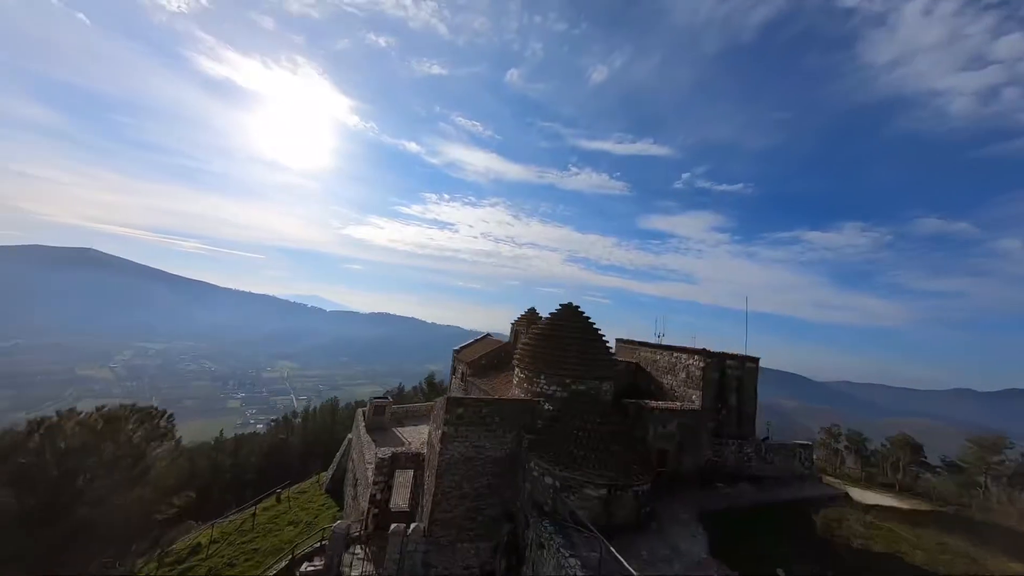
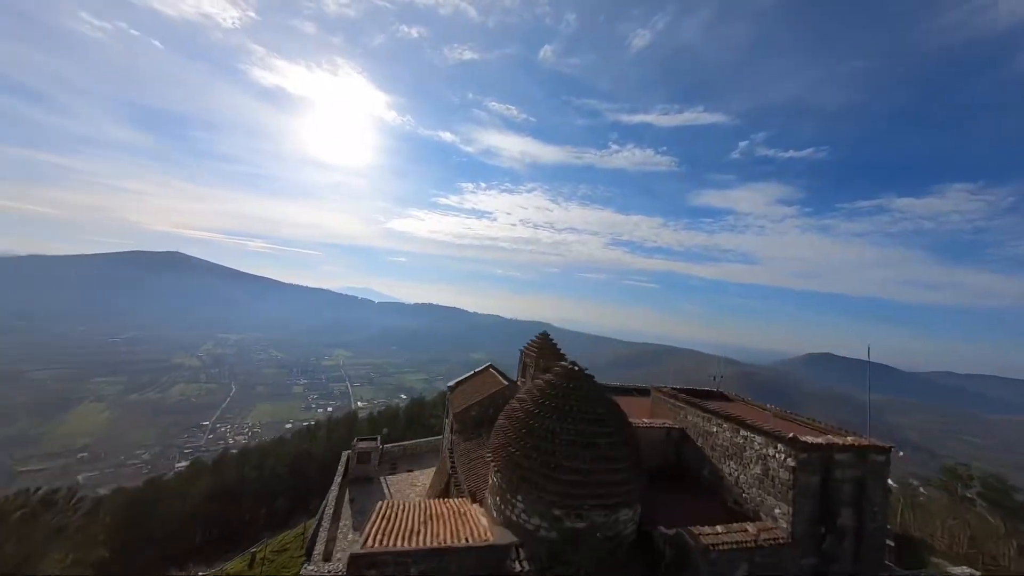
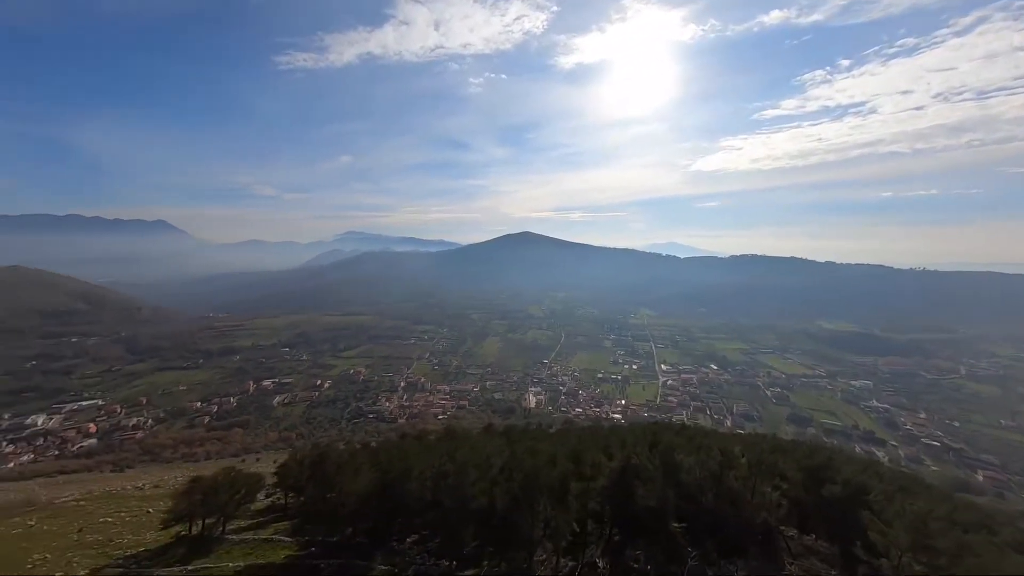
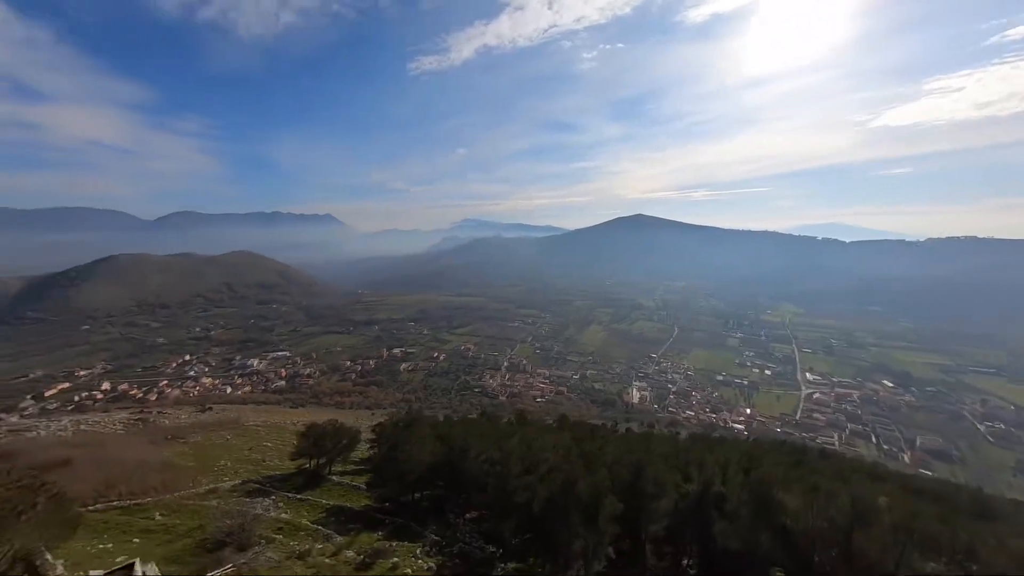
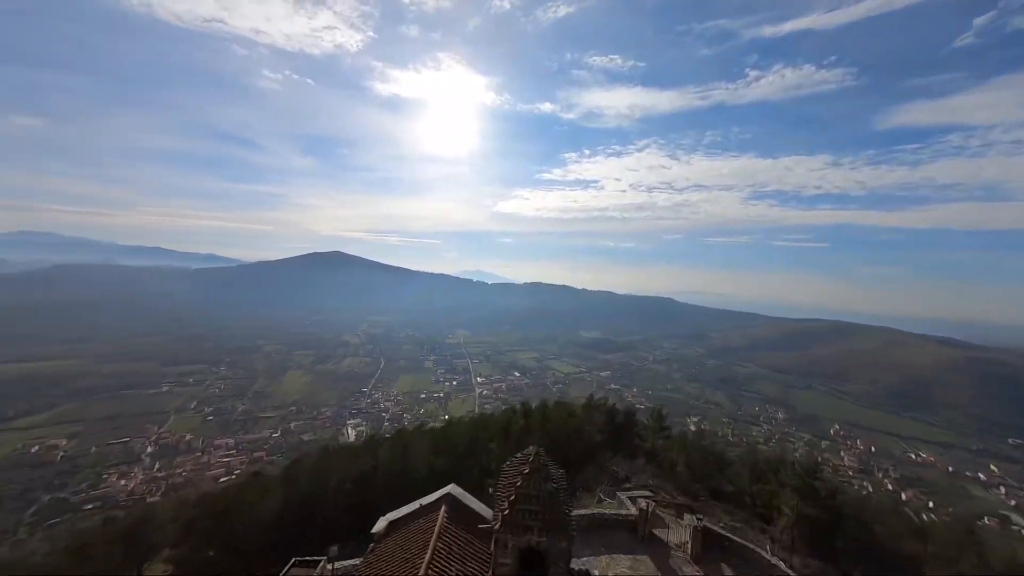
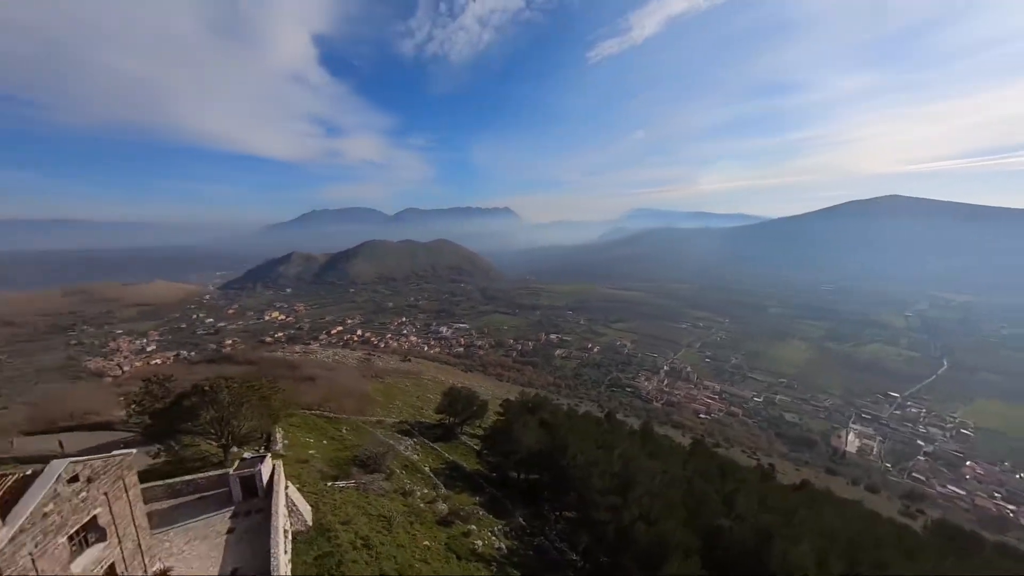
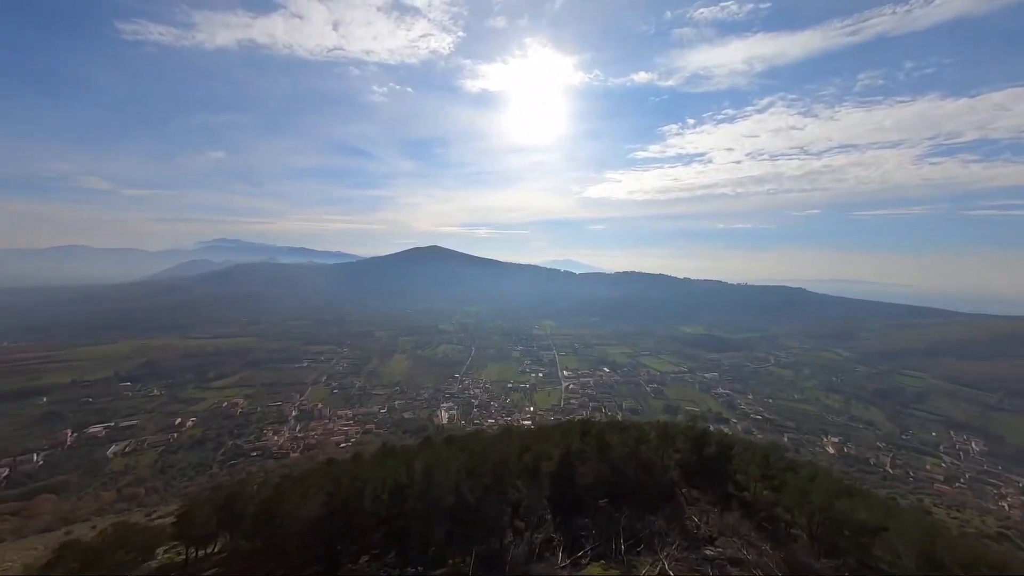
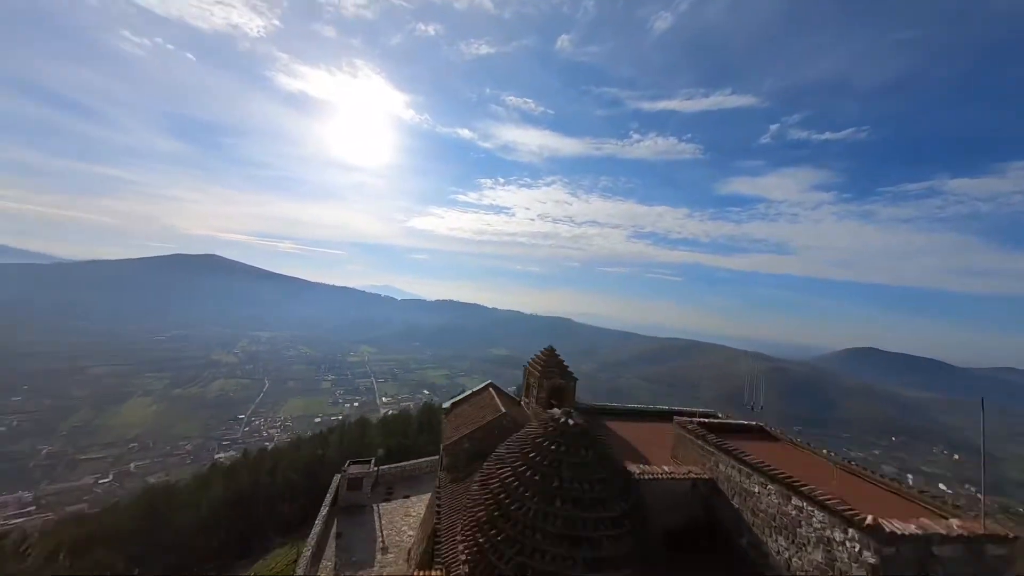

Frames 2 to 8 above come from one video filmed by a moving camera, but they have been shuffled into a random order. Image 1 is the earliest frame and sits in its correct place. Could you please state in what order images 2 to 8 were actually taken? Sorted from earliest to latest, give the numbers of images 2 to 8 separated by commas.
2, 8, 5, 7, 3, 4, 6
